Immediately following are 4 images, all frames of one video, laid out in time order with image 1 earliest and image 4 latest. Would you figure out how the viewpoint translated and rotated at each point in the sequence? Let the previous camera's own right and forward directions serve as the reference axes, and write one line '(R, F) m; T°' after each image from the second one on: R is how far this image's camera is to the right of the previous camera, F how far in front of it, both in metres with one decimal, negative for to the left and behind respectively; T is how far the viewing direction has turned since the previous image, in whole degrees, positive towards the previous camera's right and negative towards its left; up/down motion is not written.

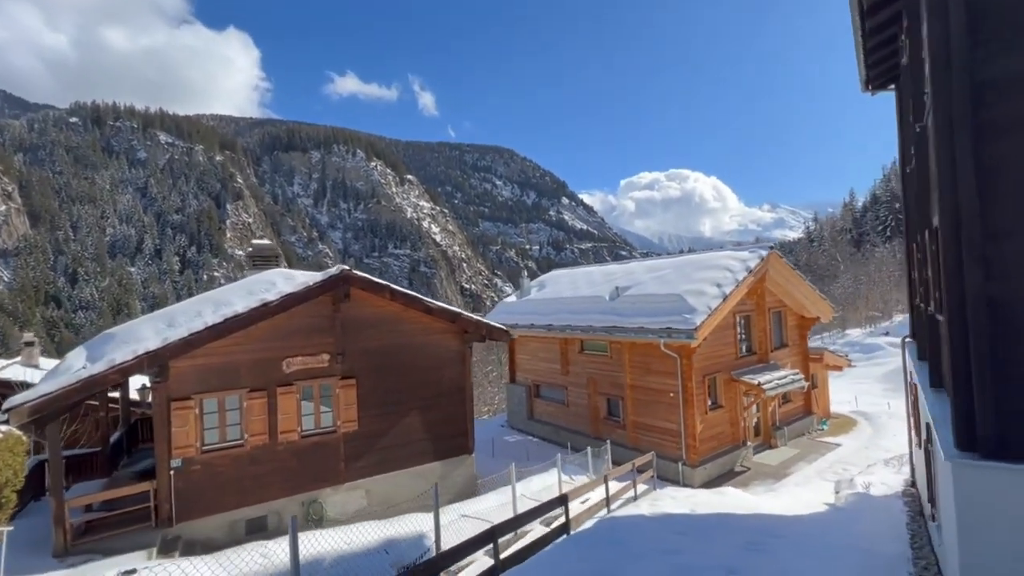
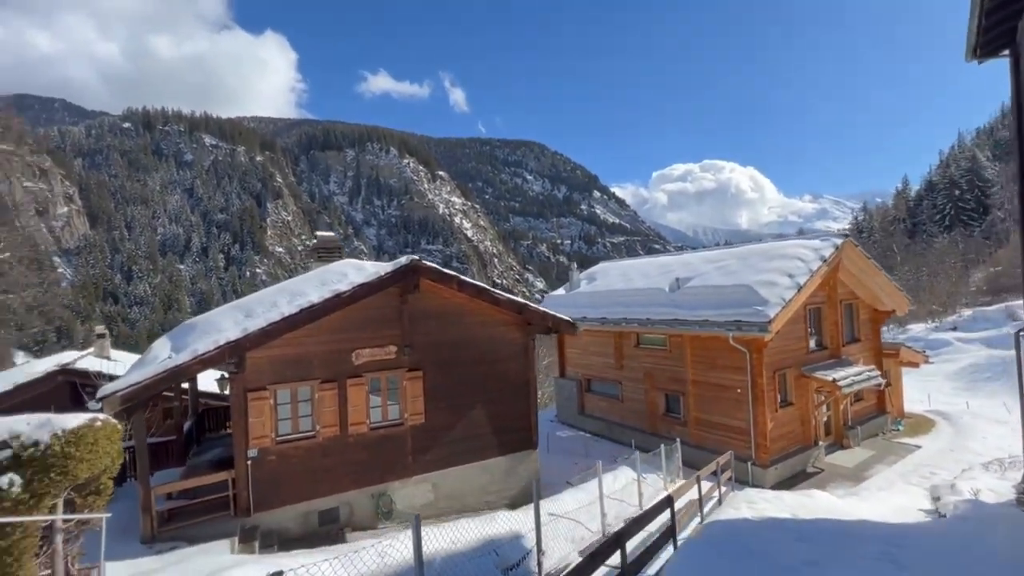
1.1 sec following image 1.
(-1.0, +0.4) m; -4°
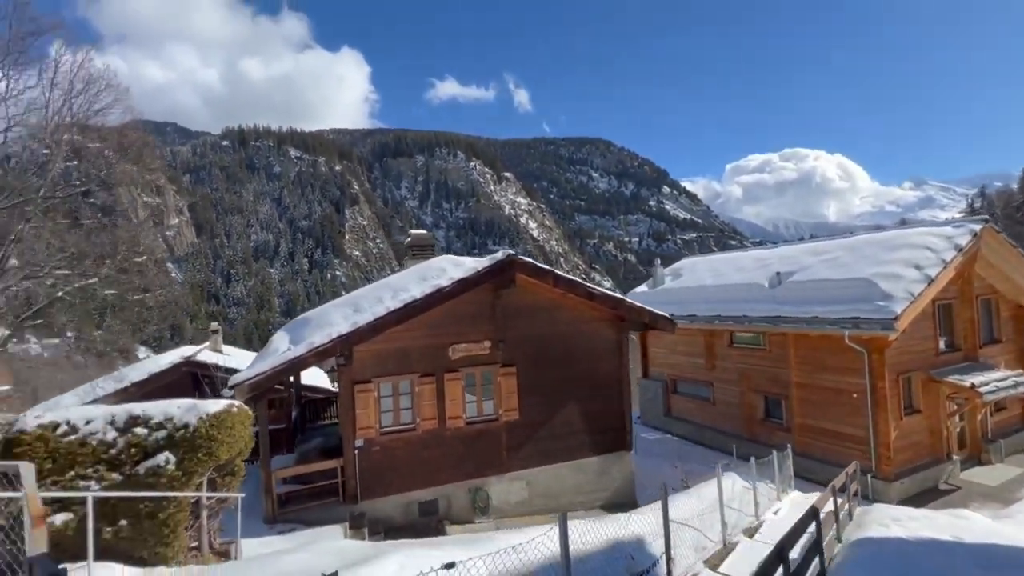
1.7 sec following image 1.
(-0.7, +0.2) m; -8°
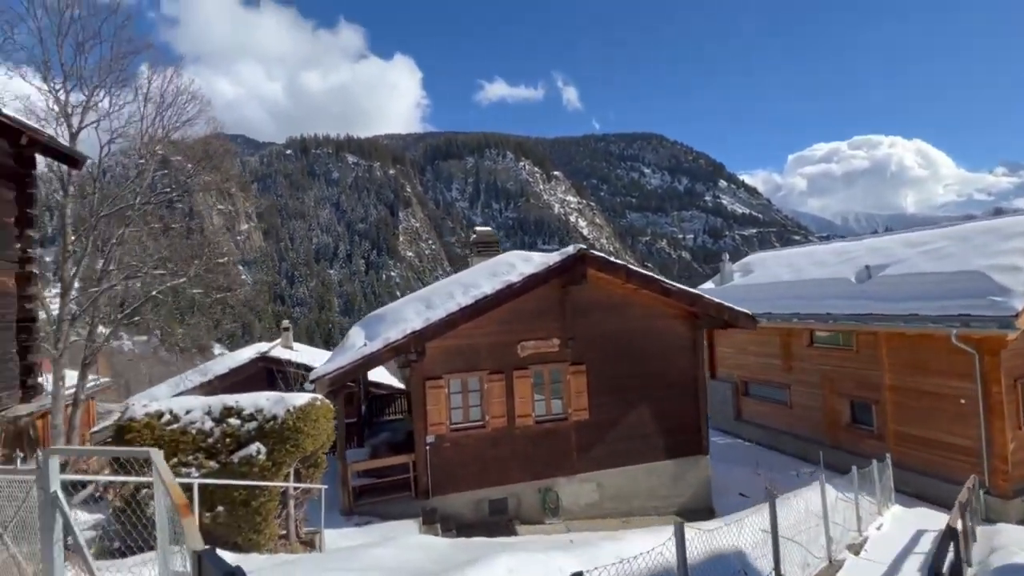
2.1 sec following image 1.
(-0.5, +0.2) m; -6°
